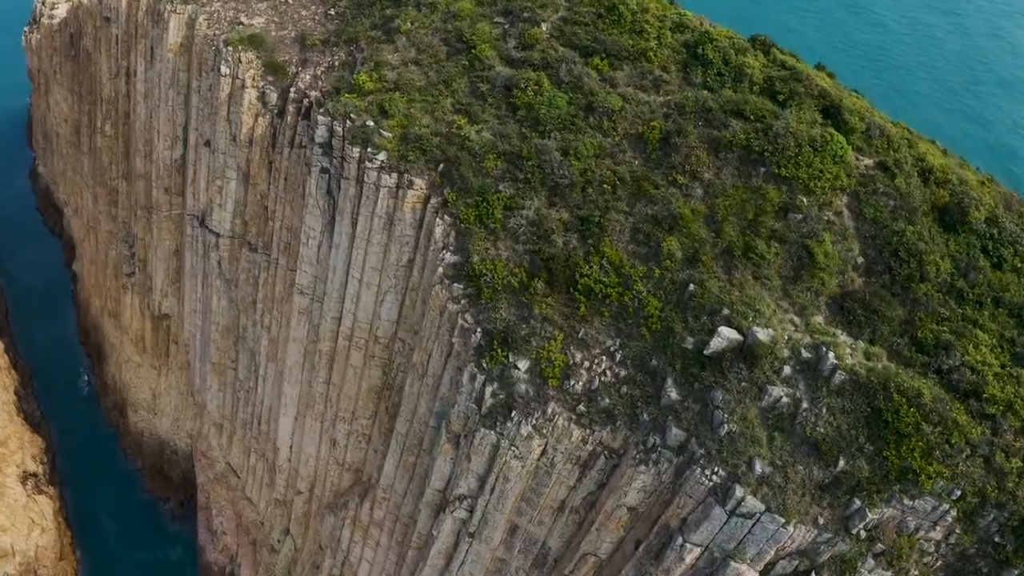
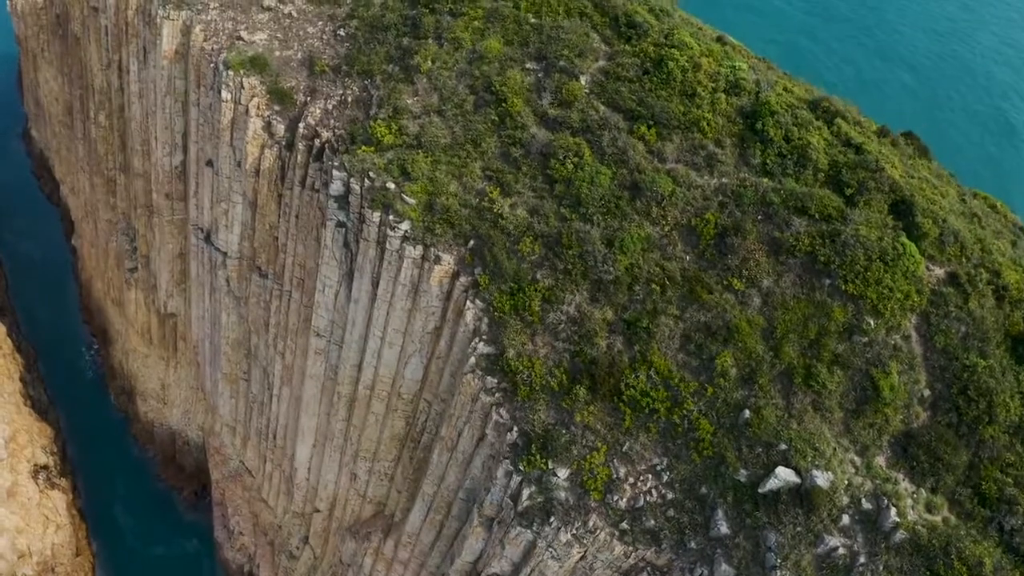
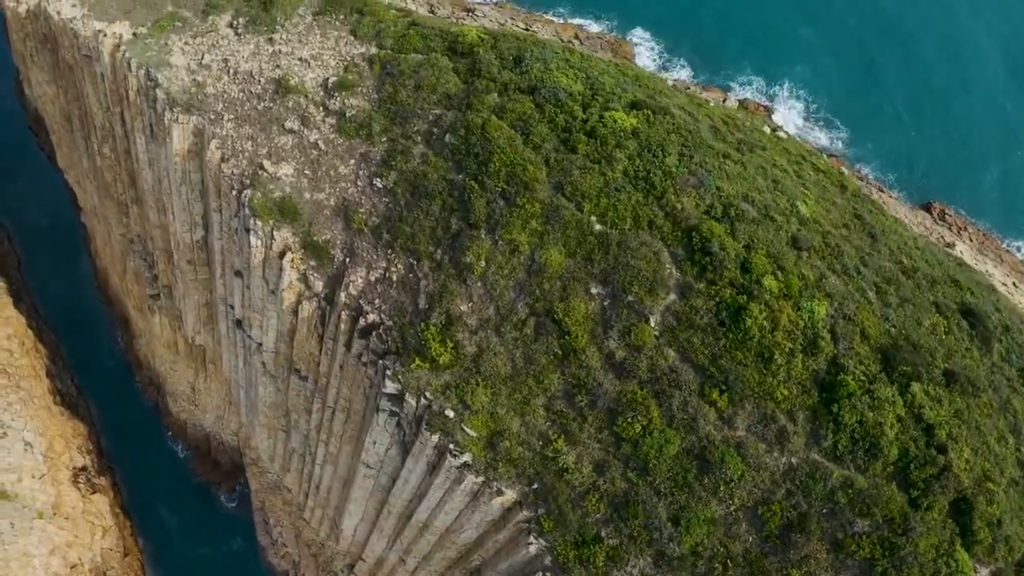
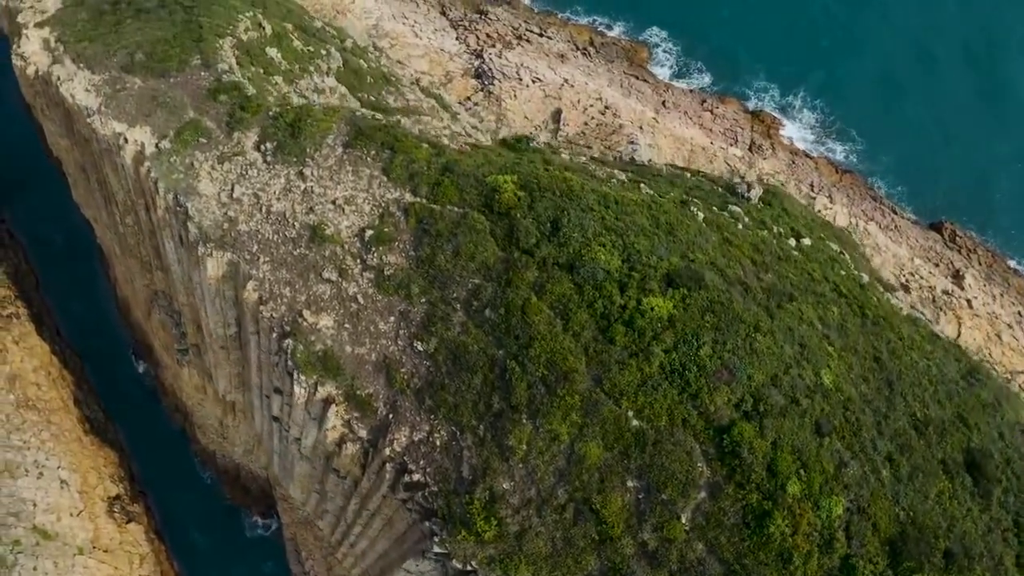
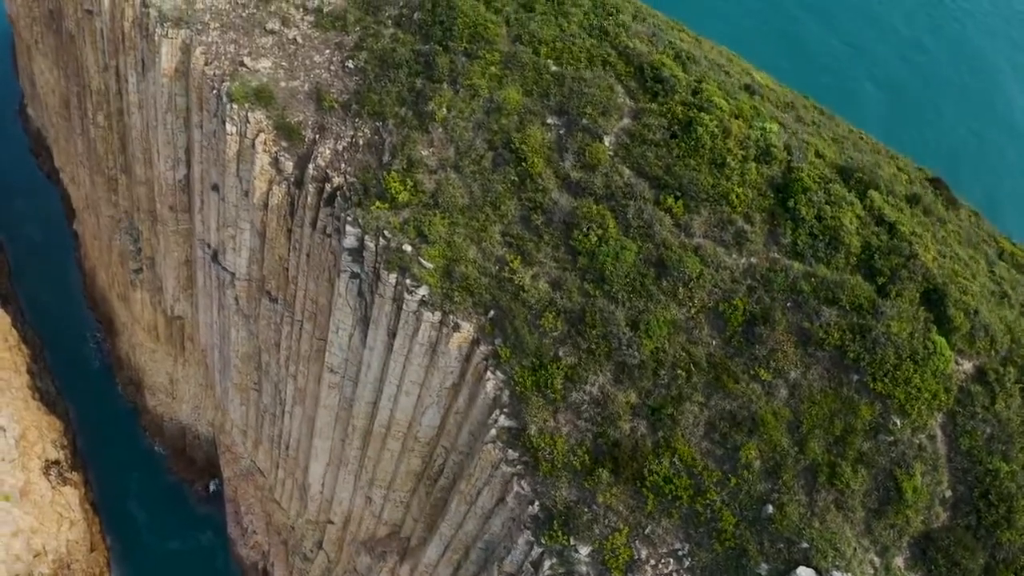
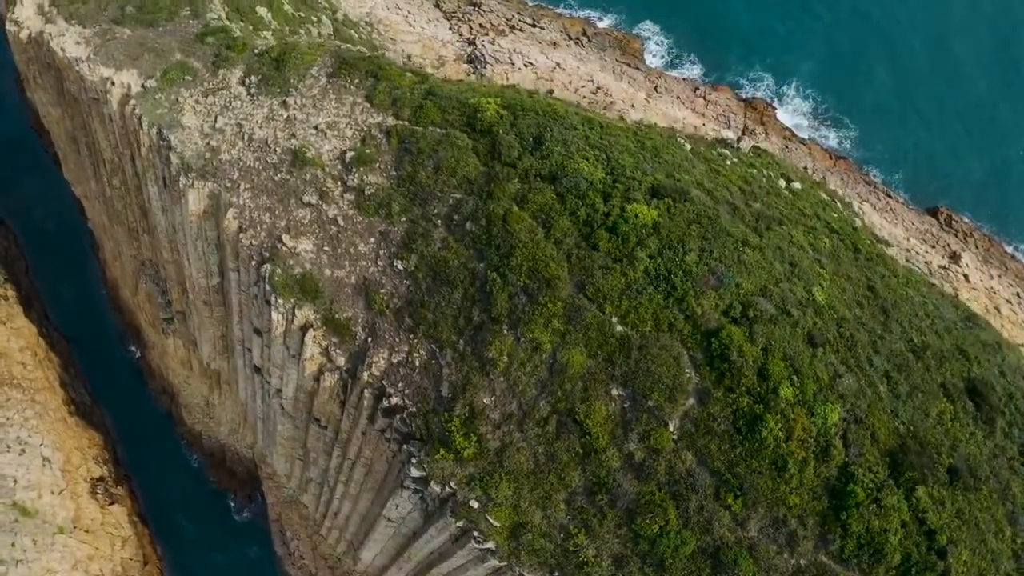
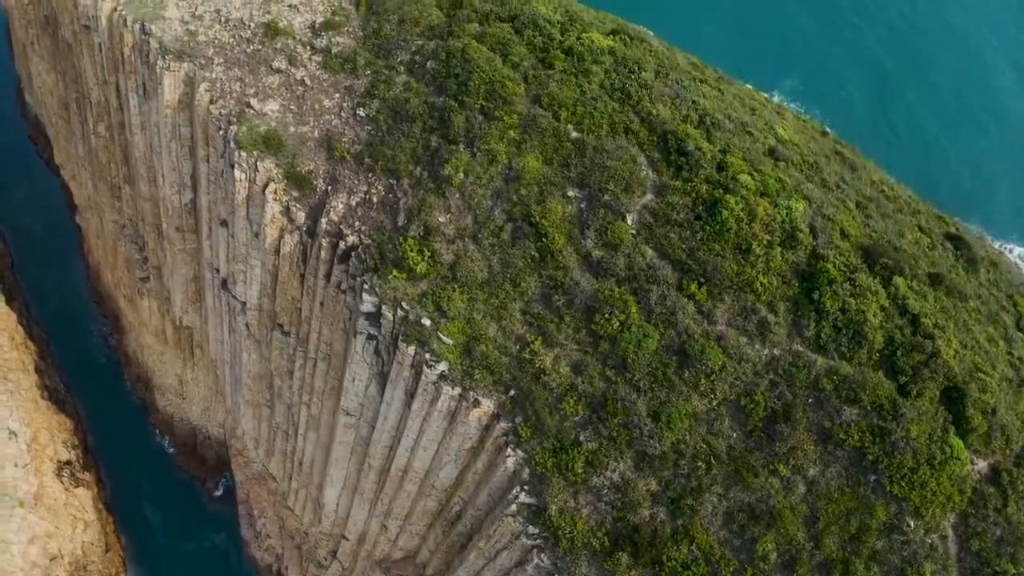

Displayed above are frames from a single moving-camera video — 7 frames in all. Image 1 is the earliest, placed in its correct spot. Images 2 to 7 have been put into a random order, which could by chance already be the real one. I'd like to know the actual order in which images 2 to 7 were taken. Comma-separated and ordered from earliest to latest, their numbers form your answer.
2, 5, 7, 3, 6, 4
